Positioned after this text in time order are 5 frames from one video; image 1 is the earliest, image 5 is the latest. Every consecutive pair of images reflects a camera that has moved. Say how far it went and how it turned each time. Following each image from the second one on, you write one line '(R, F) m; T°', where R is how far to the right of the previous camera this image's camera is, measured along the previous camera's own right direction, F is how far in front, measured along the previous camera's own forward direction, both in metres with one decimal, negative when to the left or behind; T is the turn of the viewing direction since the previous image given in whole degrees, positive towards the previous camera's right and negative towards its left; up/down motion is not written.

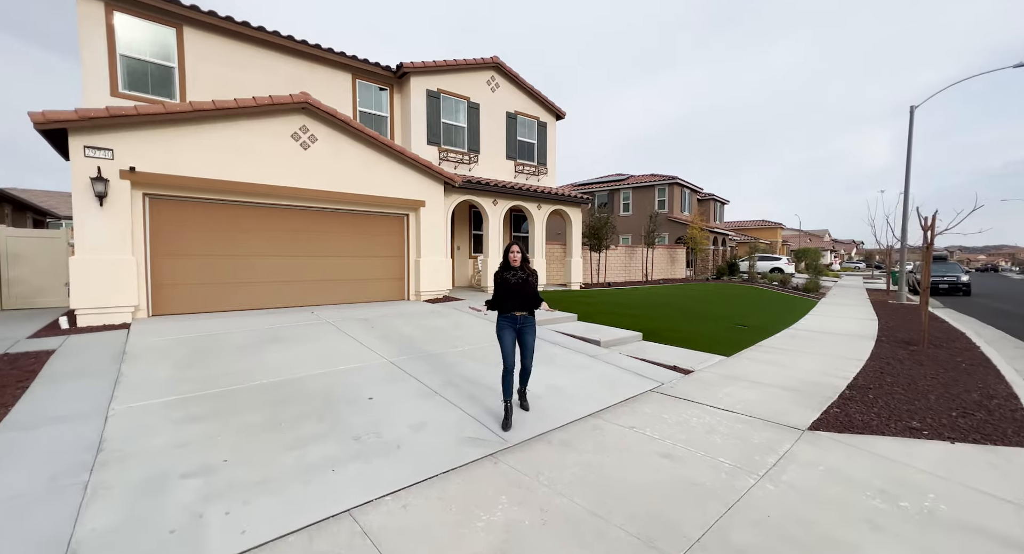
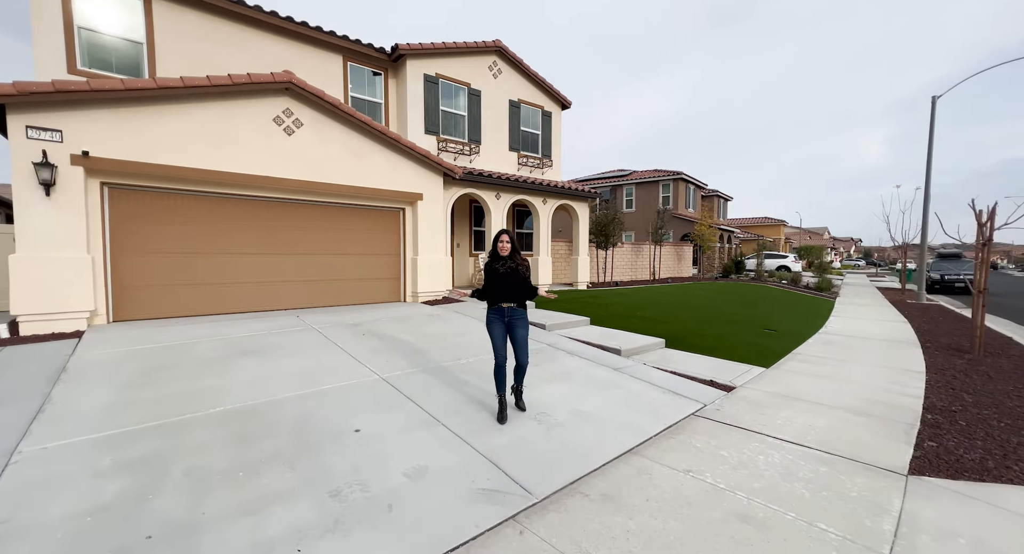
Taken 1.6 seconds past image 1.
(-0.2, +0.8) m; 0°
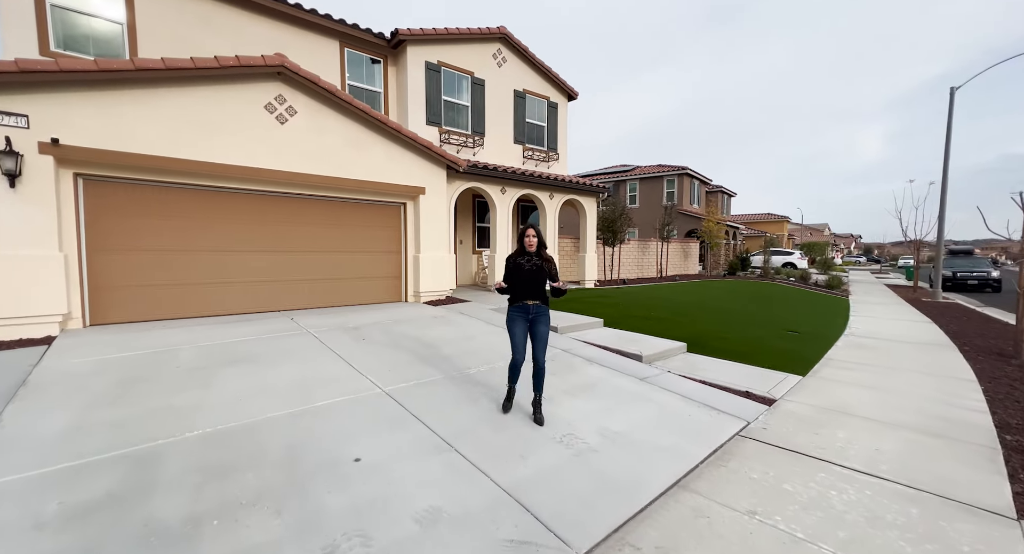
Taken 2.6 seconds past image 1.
(-0.2, +0.5) m; 0°
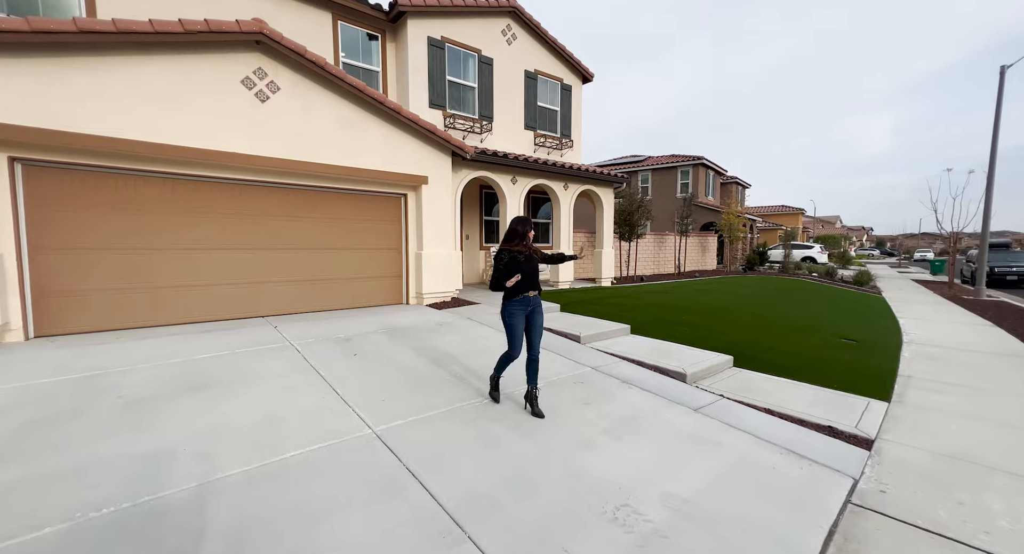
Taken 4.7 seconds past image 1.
(-0.2, +1.0) m; -1°
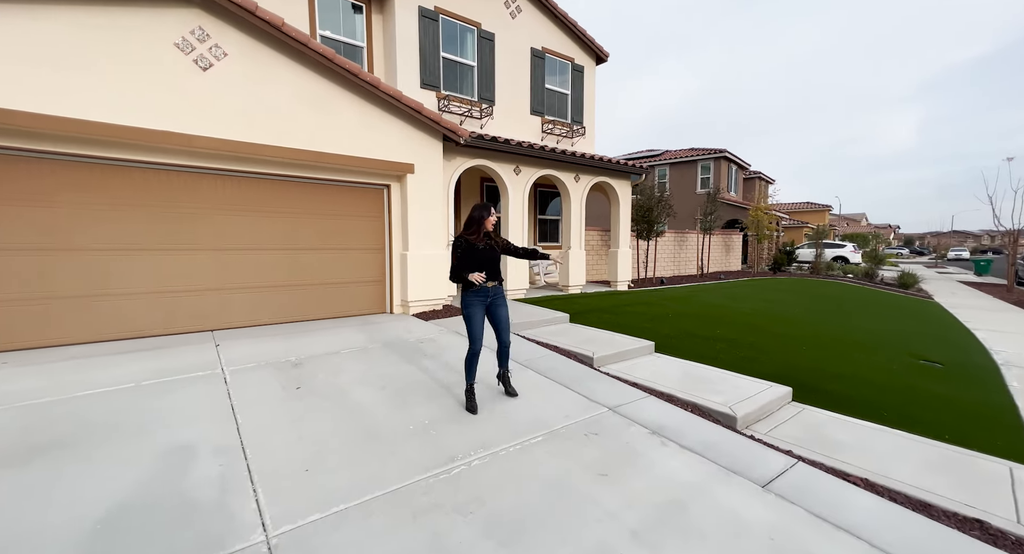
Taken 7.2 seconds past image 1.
(+0.2, +1.3) m; -2°
